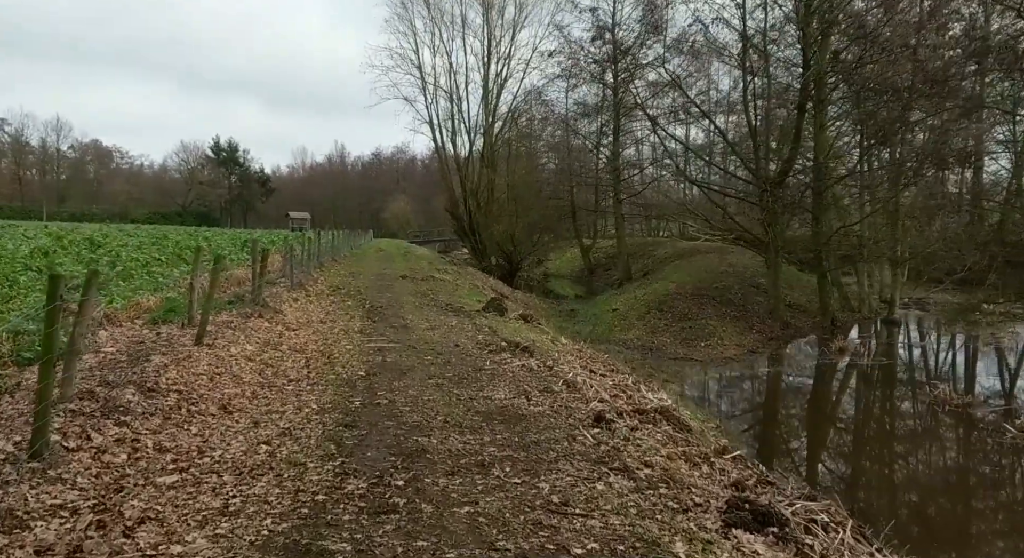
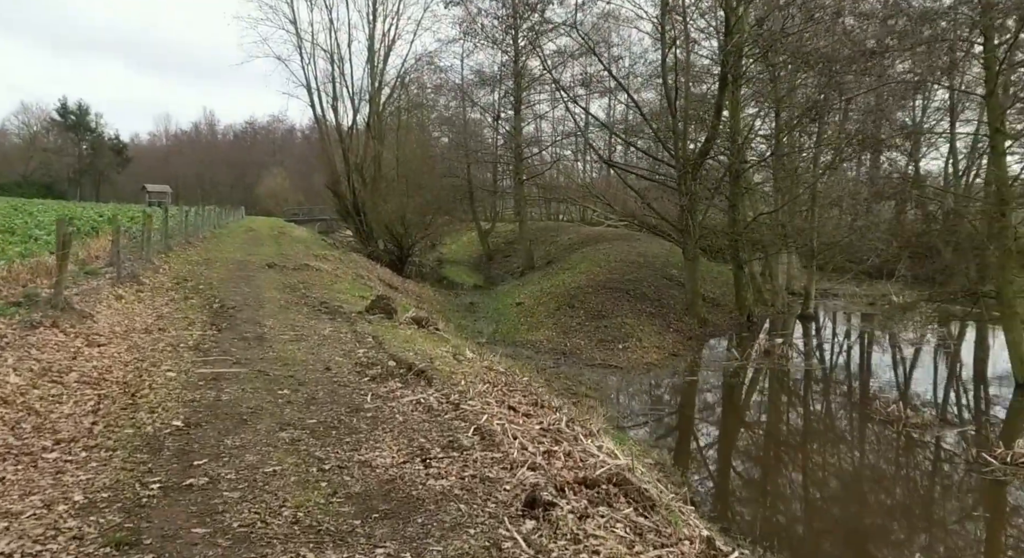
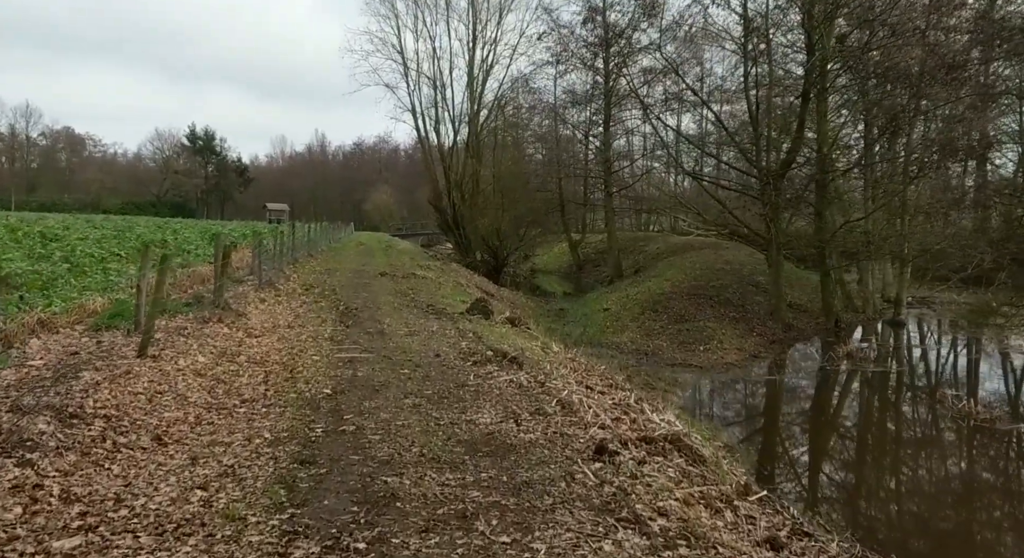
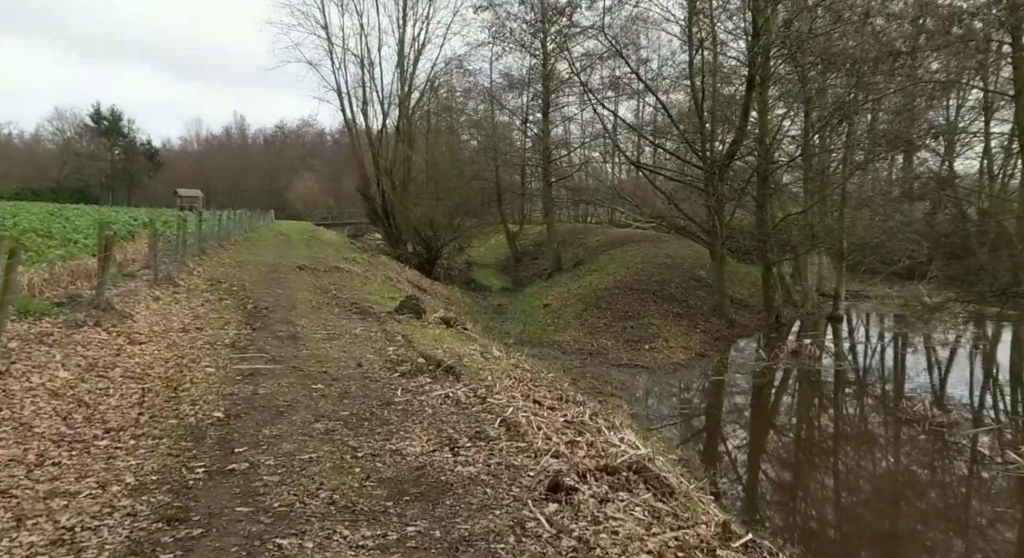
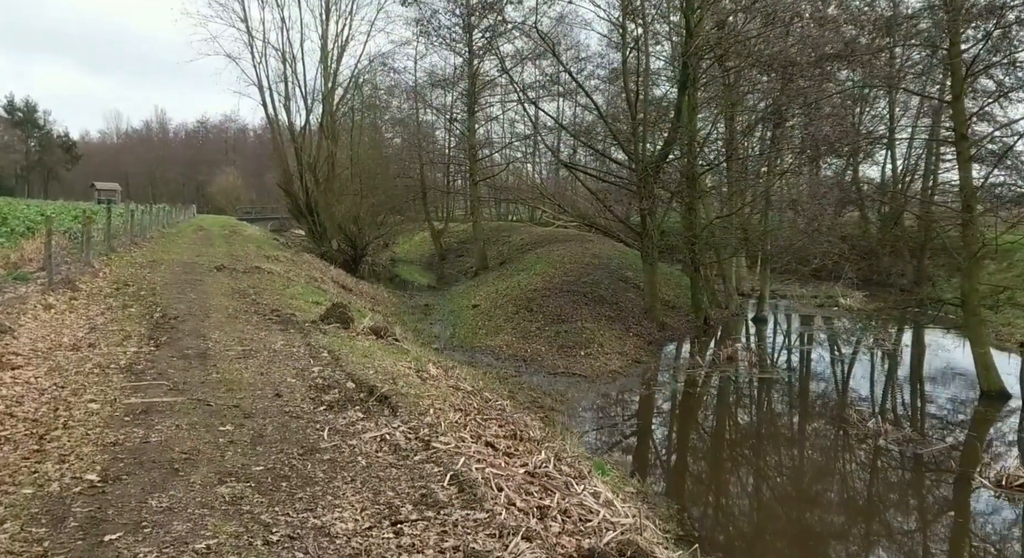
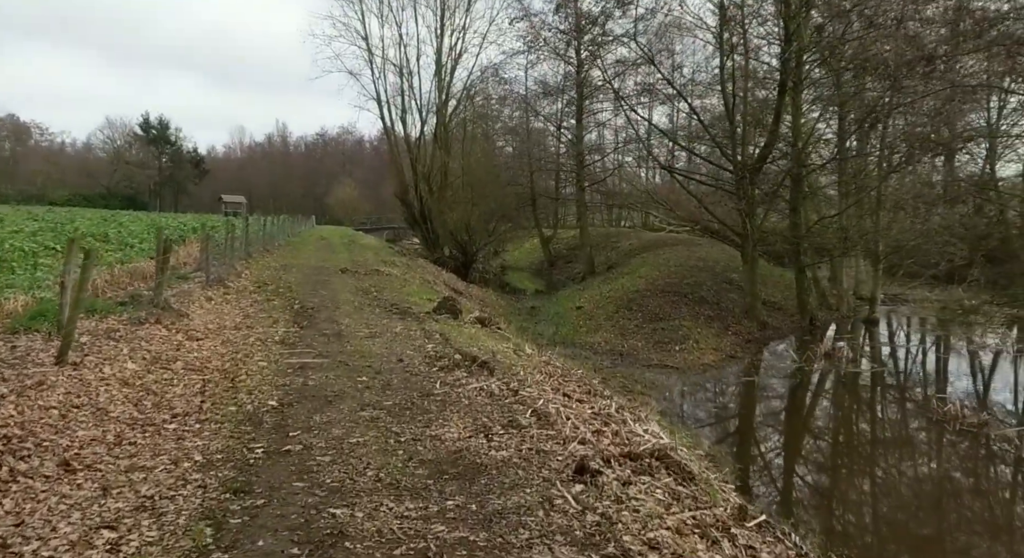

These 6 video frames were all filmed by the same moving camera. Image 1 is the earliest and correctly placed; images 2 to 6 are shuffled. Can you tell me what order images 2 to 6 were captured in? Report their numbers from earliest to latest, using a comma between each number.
3, 6, 4, 2, 5
